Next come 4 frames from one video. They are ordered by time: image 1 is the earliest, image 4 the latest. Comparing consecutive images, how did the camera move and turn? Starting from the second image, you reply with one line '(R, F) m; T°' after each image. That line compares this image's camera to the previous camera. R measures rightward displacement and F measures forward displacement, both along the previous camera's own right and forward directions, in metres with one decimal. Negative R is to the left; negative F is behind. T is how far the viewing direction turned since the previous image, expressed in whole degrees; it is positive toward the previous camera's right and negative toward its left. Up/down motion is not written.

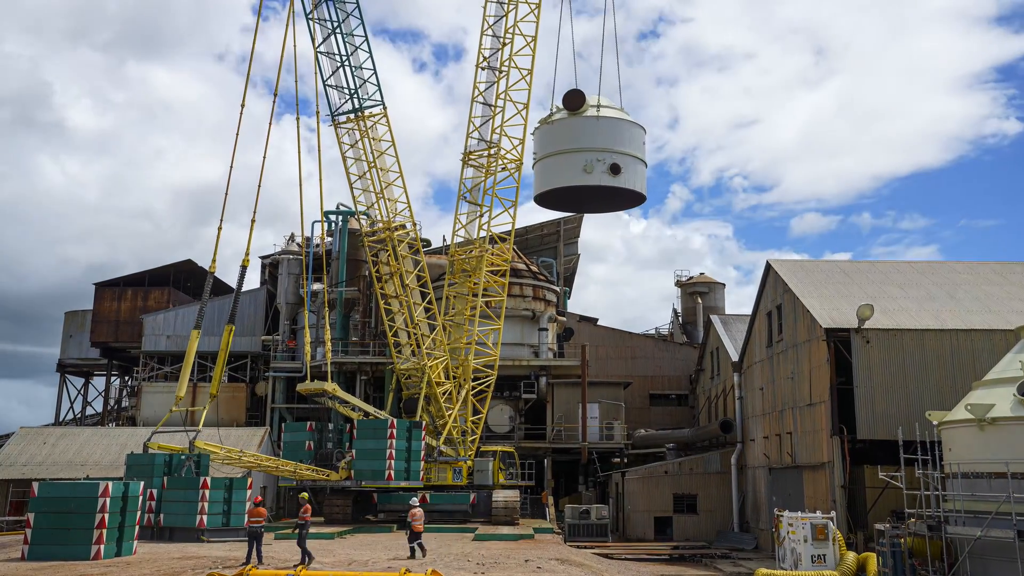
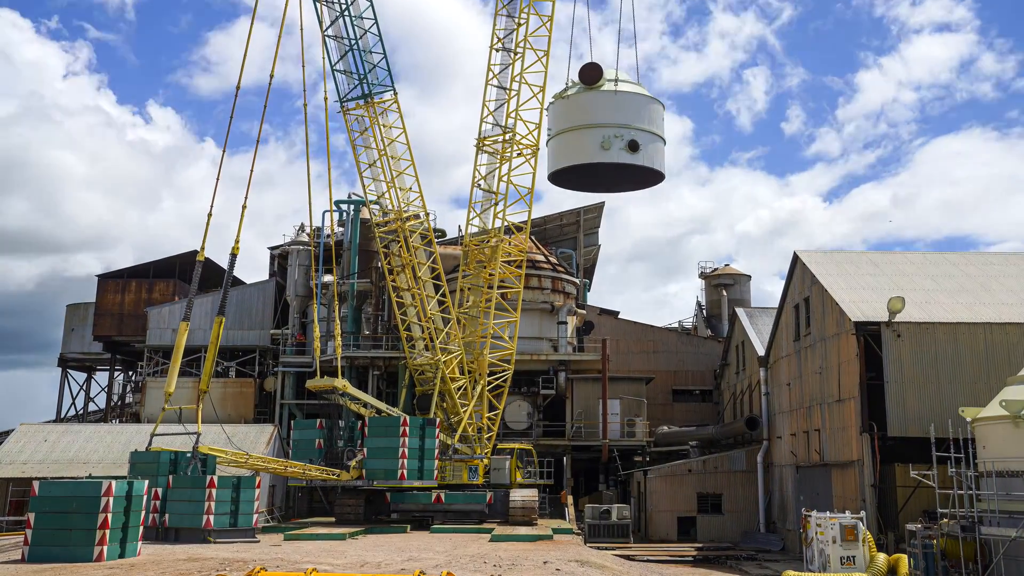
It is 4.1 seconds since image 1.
(-0.7, +1.3) m; 0°
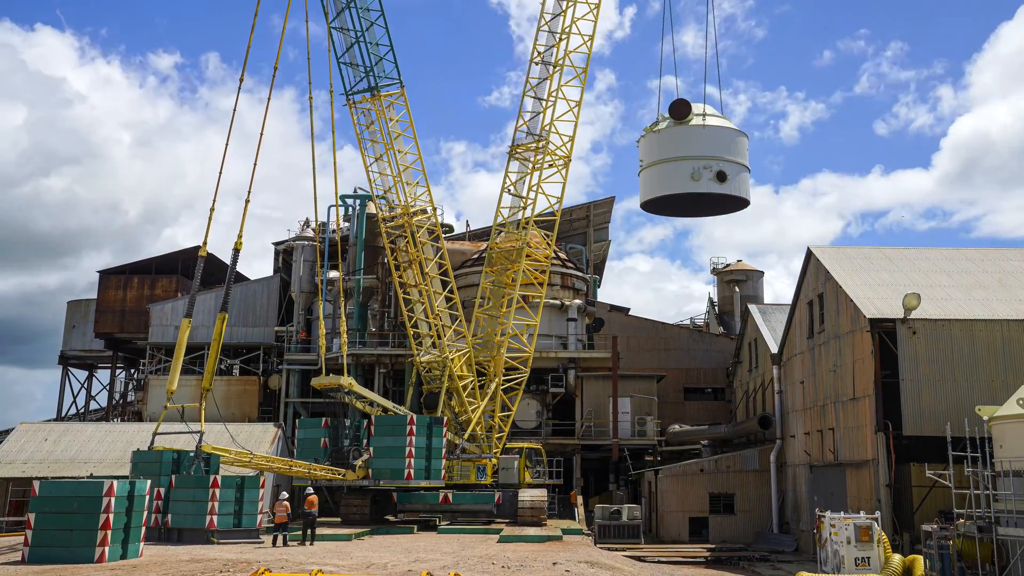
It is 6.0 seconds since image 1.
(-0.3, +0.6) m; 0°
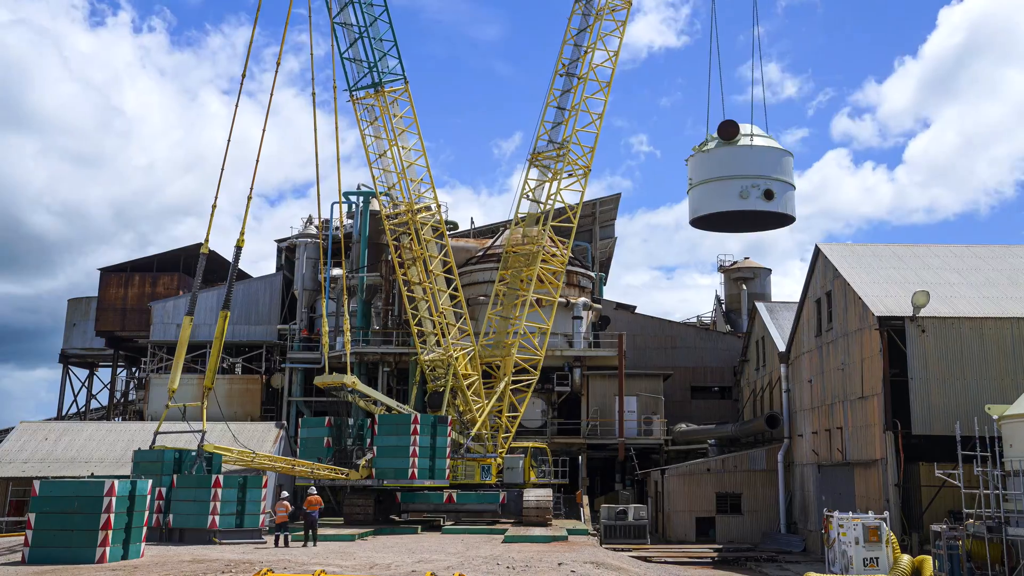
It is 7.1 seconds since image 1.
(-0.2, +0.4) m; 0°
